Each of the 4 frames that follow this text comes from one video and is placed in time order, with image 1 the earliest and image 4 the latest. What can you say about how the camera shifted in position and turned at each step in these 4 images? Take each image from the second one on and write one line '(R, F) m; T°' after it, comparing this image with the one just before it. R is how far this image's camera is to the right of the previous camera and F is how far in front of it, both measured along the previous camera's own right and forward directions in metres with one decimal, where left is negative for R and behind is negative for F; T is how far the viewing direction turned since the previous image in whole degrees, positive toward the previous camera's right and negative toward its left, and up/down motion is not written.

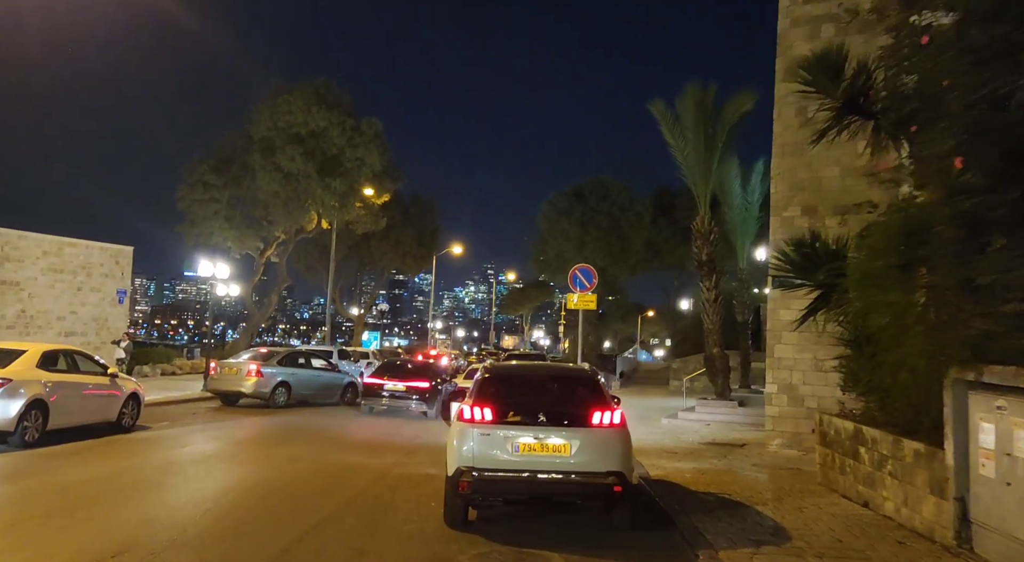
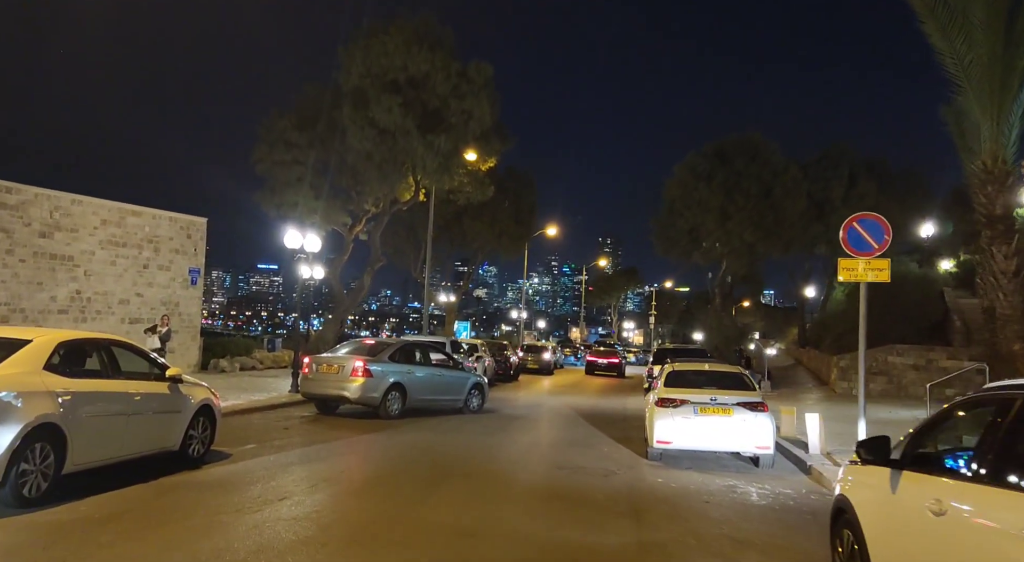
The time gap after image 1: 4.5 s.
(-2.6, +5.1) m; -5°
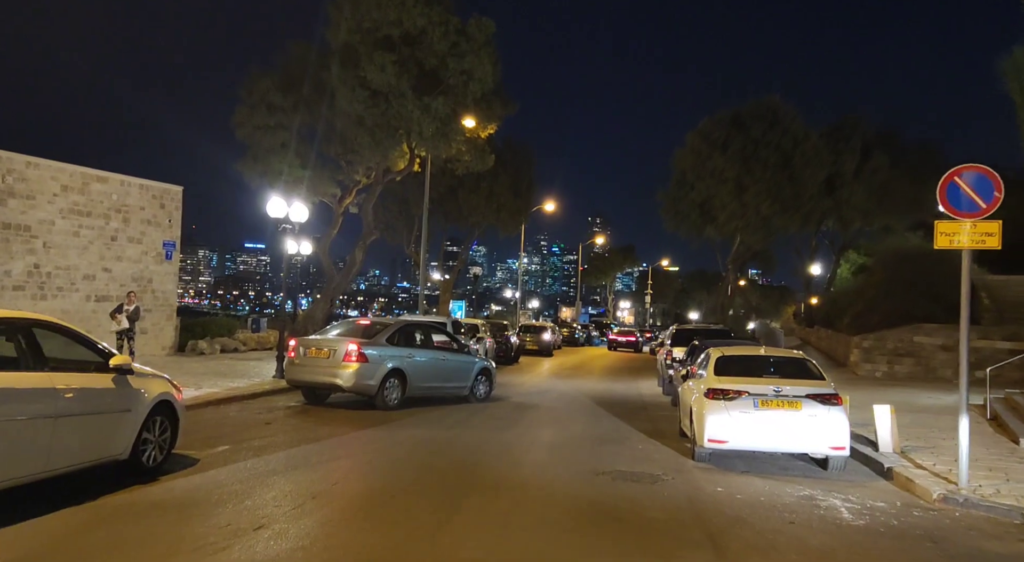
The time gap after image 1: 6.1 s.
(-0.5, +1.8) m; +1°
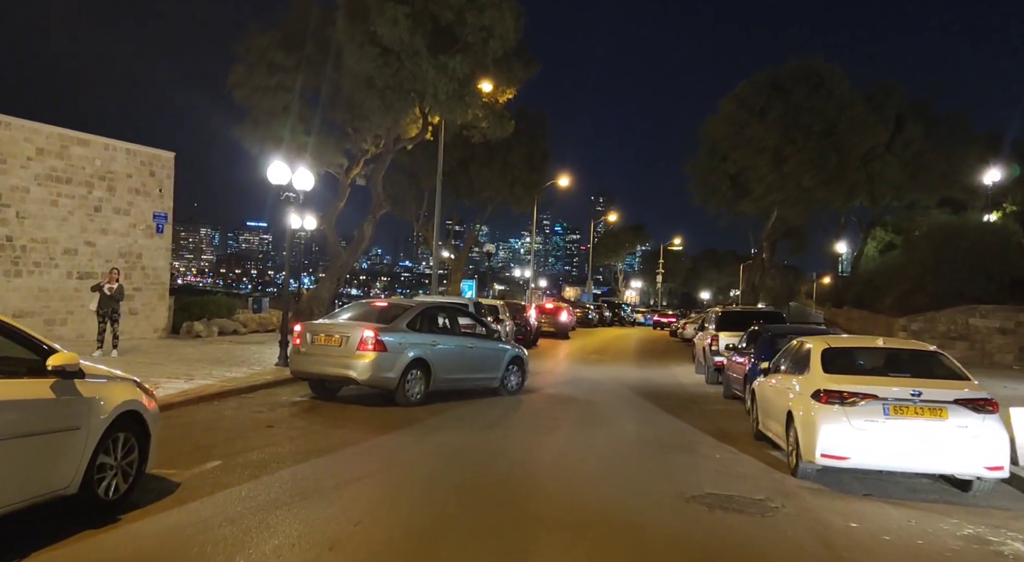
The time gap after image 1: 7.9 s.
(-0.6, +1.9) m; 0°
